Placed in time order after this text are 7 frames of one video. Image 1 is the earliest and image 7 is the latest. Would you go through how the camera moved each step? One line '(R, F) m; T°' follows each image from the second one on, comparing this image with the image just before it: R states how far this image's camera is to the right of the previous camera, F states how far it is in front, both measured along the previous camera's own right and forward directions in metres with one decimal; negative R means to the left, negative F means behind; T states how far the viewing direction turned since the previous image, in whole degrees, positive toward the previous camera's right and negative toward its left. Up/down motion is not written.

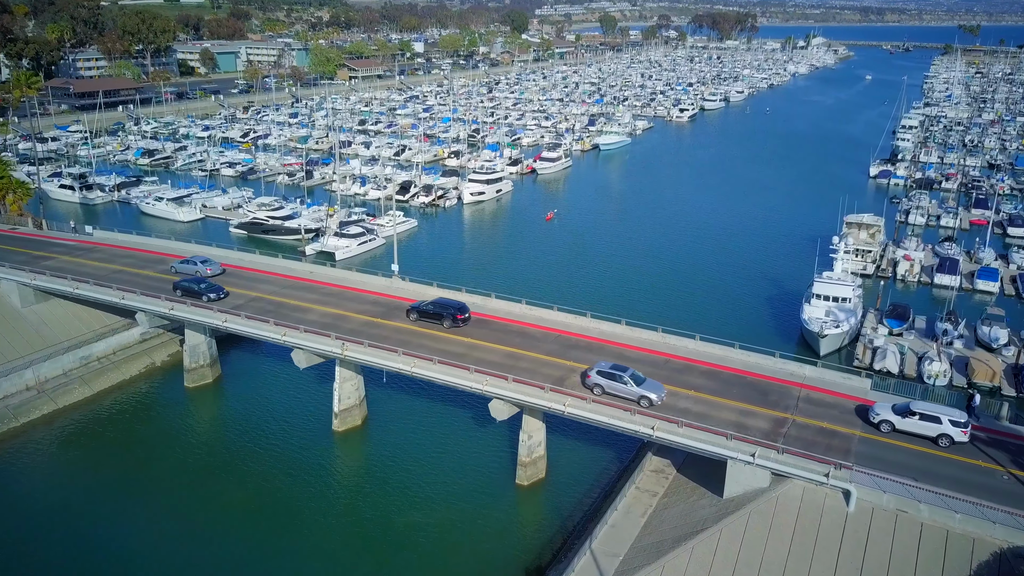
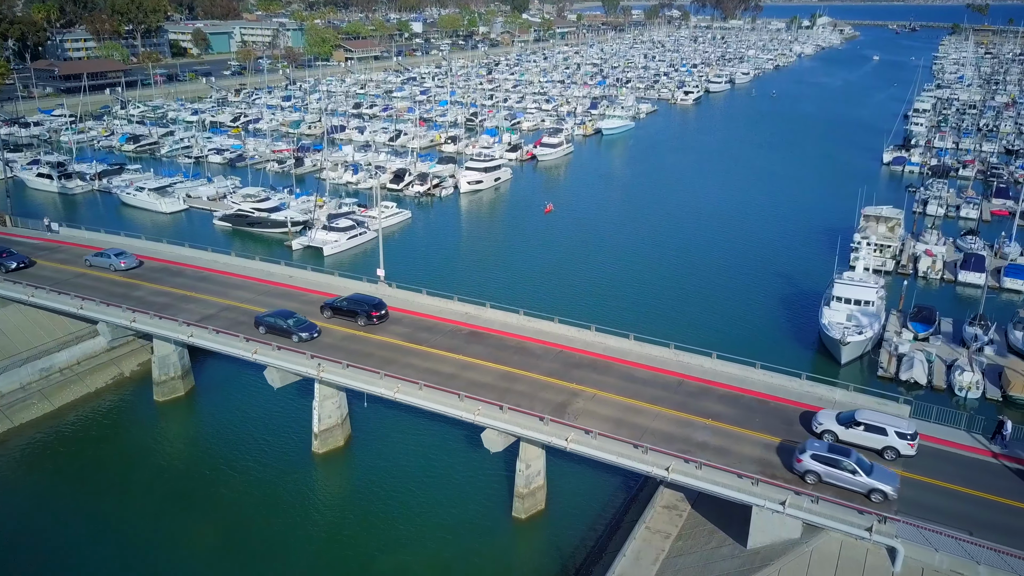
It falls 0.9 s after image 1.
(+0.2, +3.2) m; 0°
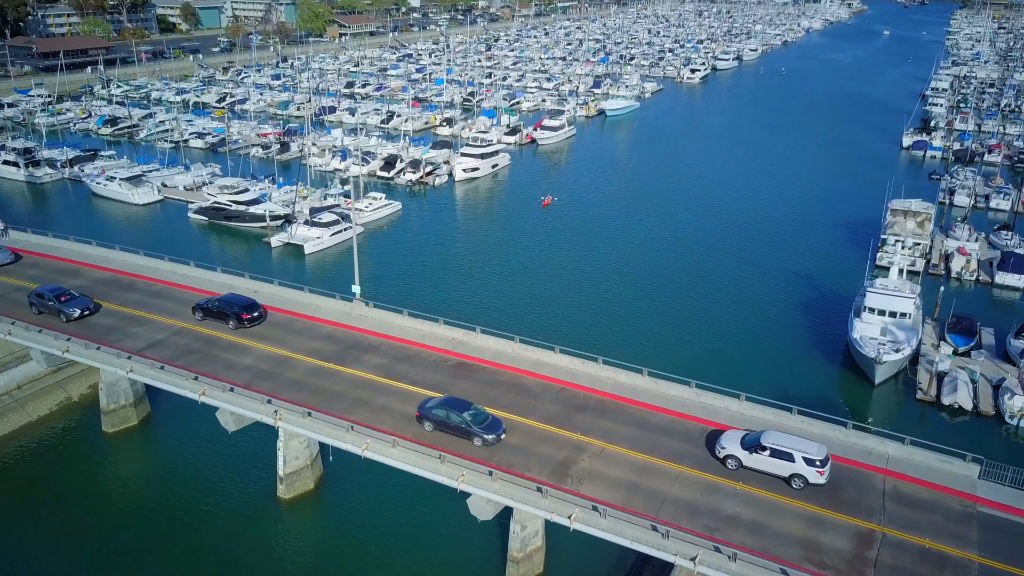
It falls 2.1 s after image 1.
(+0.3, +4.4) m; 0°
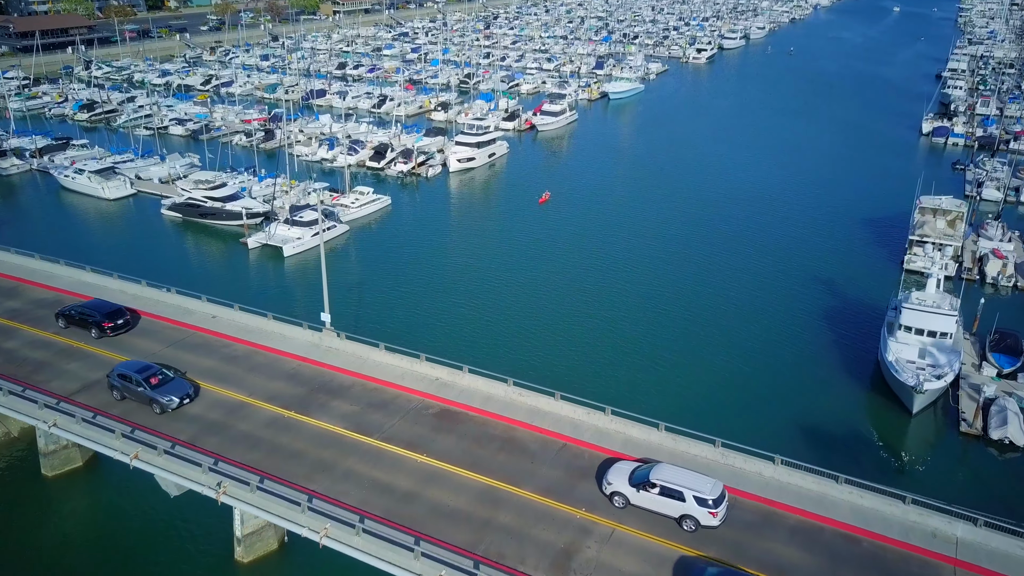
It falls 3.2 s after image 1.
(+0.2, +4.0) m; 0°
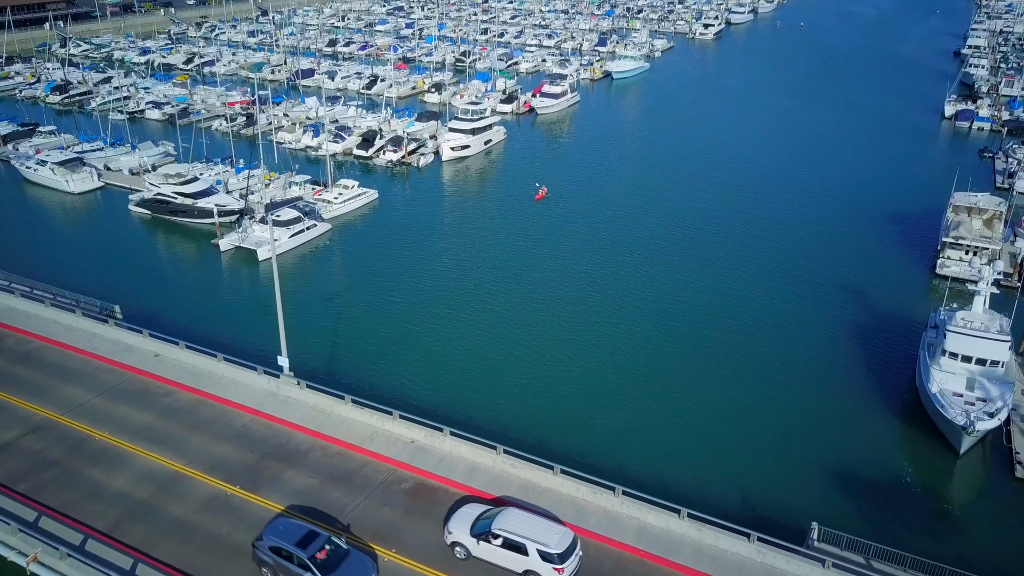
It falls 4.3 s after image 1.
(+0.3, +4.1) m; 0°
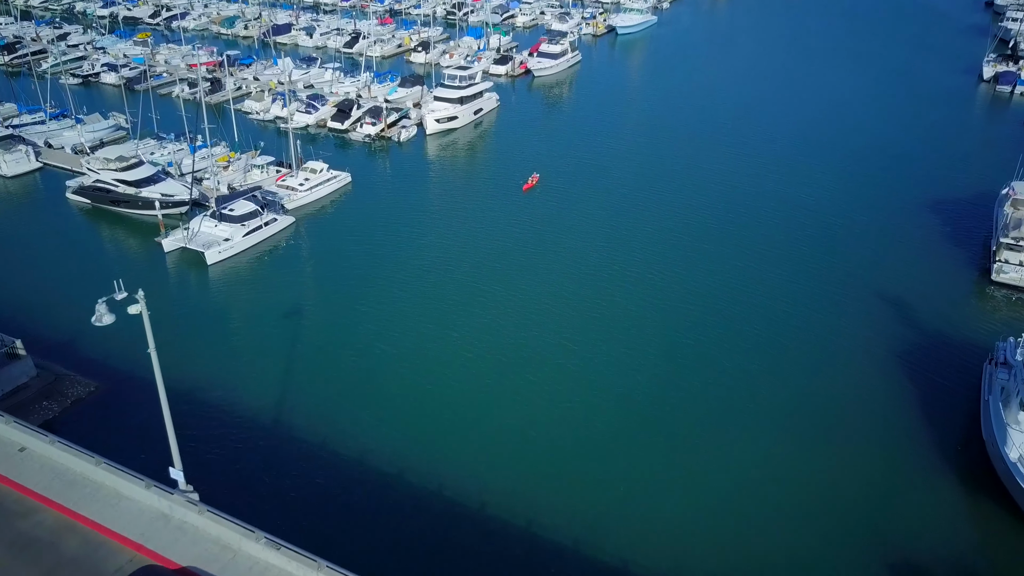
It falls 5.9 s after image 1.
(+0.6, +6.0) m; 0°
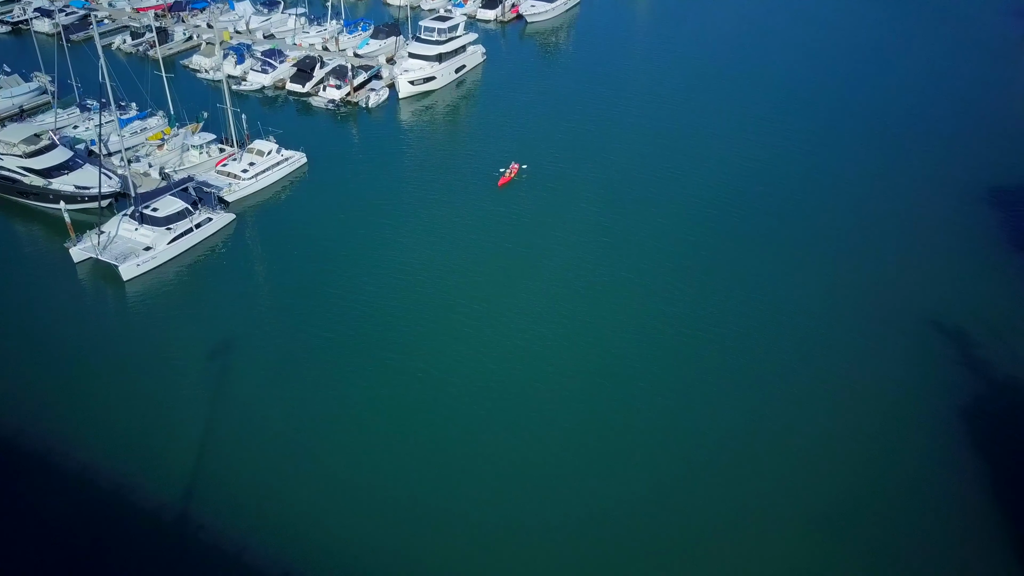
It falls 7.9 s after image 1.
(+0.9, +6.6) m; 0°
